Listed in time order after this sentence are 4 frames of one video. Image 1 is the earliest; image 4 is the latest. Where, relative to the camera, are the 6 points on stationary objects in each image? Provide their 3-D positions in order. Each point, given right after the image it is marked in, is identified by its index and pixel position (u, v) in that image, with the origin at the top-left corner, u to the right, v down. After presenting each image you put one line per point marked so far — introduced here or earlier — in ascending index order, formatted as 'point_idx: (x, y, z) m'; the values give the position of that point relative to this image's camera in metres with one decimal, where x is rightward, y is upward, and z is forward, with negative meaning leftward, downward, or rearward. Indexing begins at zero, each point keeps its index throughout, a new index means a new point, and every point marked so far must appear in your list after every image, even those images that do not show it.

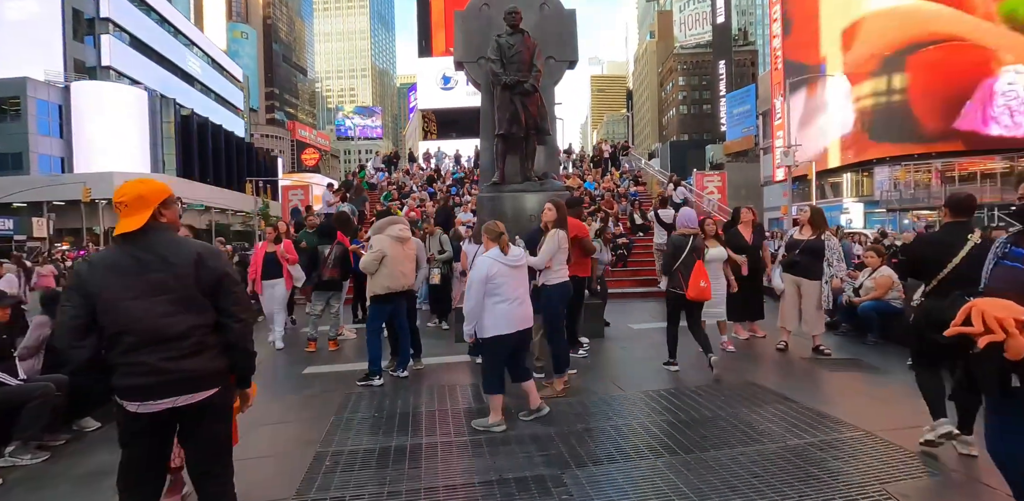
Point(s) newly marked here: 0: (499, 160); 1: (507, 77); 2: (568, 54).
0: (-0.2, +1.5, +8.2) m
1: (-0.1, +2.7, +7.7) m
2: (+1.0, +3.4, +8.6) m
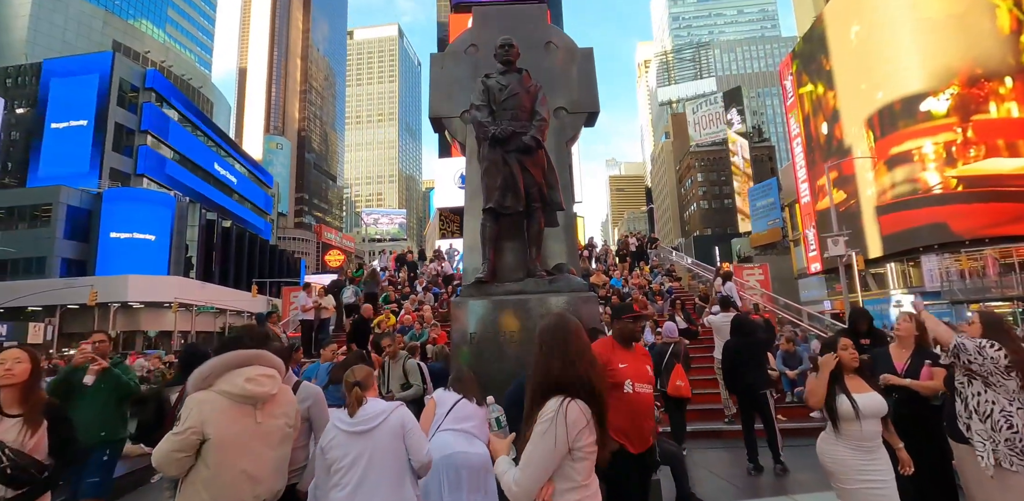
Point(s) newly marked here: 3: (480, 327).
0: (-0.3, 0.0, +5.6) m
1: (-0.2, +1.3, +5.3) m
2: (+1.0, +1.9, +6.3) m
3: (-0.4, -0.8, +5.3) m
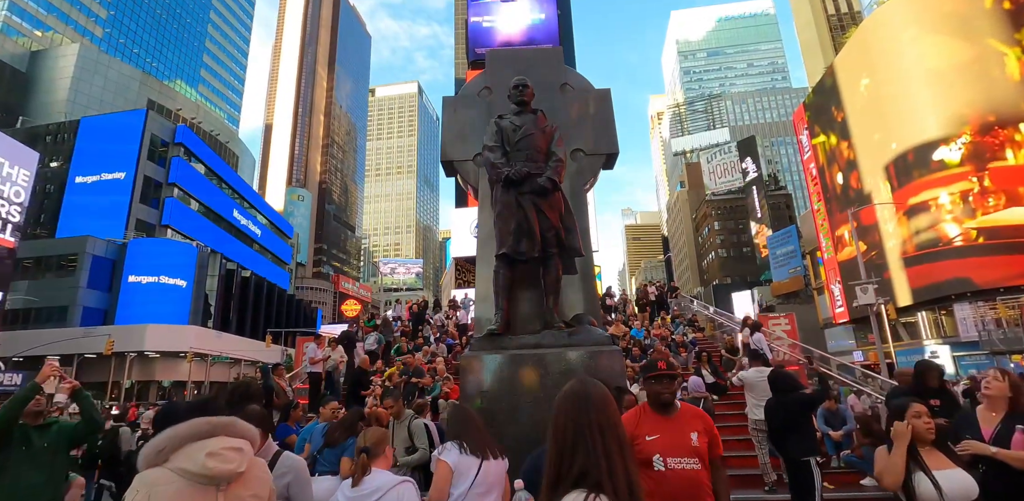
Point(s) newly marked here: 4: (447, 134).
0: (-0.1, -0.5, +5.2) m
1: (0.0, +0.8, +5.1) m
2: (+1.1, +1.3, +6.0) m
3: (-0.2, -1.3, +4.8) m
4: (-0.8, +1.5, +6.2) m
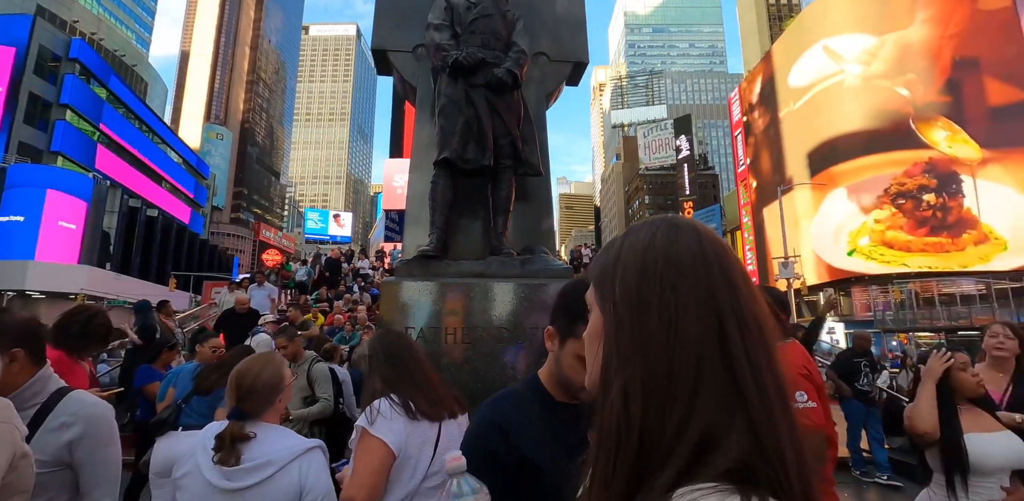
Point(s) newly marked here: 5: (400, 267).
0: (-0.6, +0.3, +4.2) m
1: (-0.4, +1.6, +4.0) m
2: (+0.6, +2.0, +5.1) m
3: (-0.7, -0.6, +3.8) m
4: (-1.3, +2.3, +5.0) m
5: (-1.0, -0.2, +4.3) m
